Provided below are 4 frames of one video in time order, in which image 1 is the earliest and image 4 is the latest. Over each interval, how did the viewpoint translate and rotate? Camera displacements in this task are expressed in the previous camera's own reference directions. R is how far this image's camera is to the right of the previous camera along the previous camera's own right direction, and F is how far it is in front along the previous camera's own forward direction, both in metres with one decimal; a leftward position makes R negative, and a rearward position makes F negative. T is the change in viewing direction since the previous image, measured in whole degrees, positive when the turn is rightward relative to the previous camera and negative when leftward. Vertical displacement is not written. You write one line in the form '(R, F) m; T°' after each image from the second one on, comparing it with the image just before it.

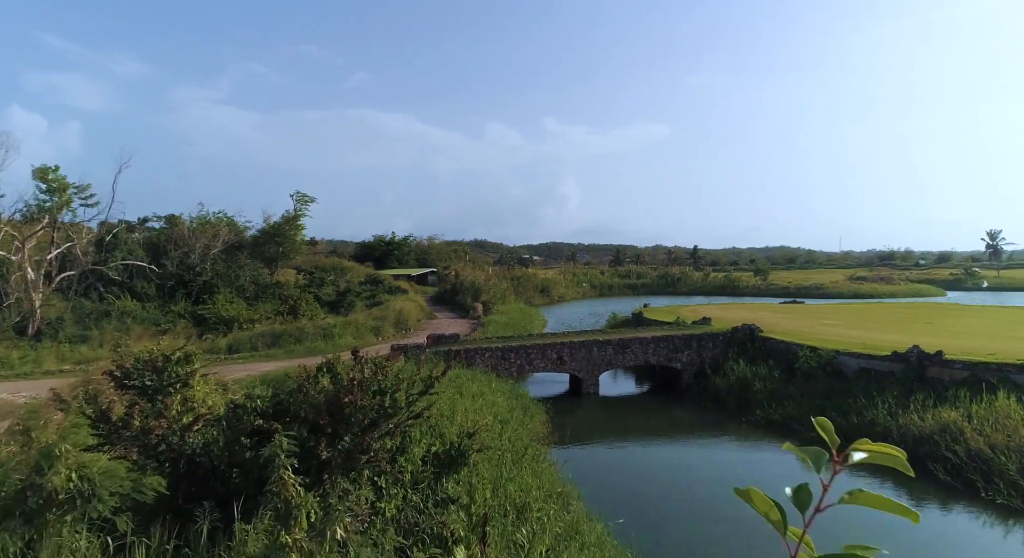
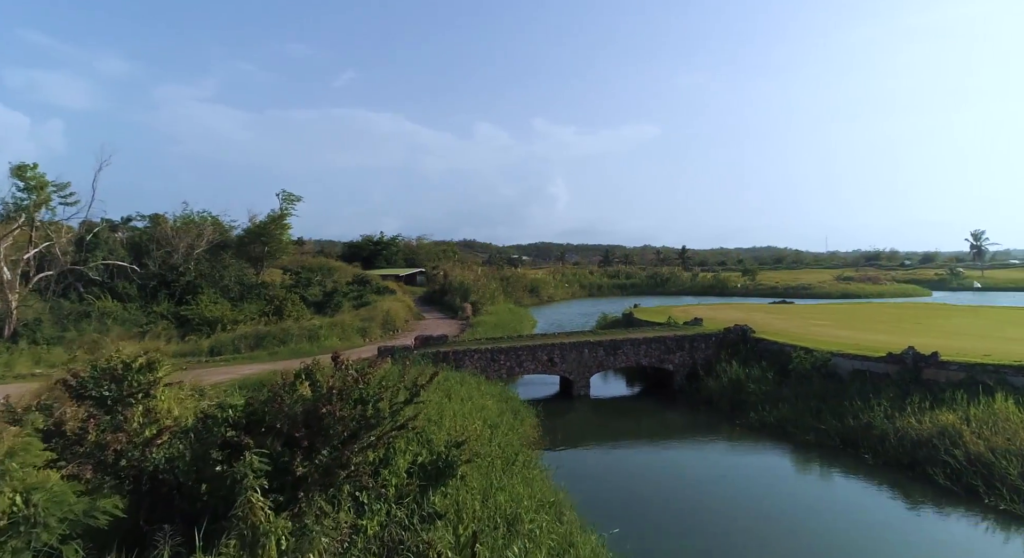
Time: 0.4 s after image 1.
(0.0, +0.4) m; +1°
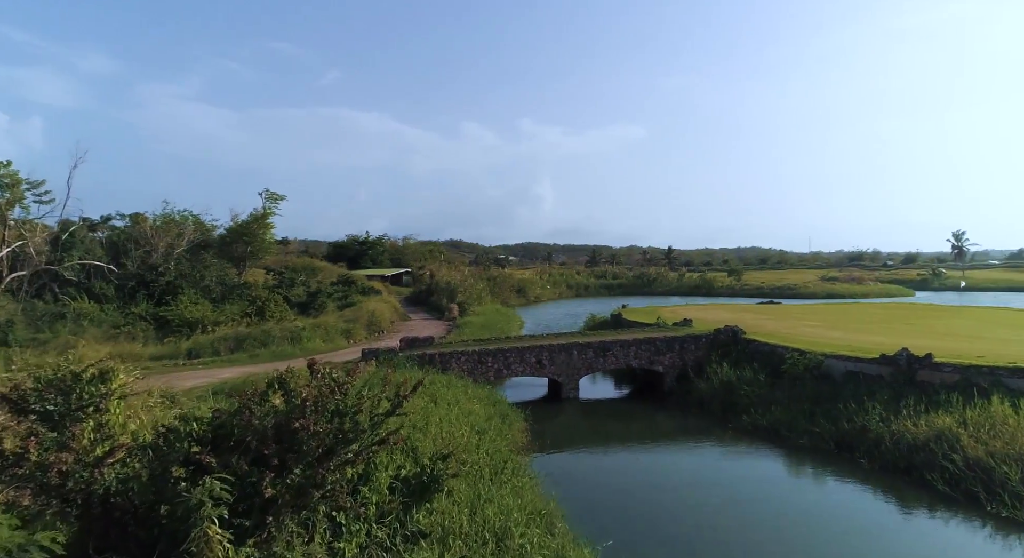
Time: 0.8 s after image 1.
(0.0, +0.4) m; +1°
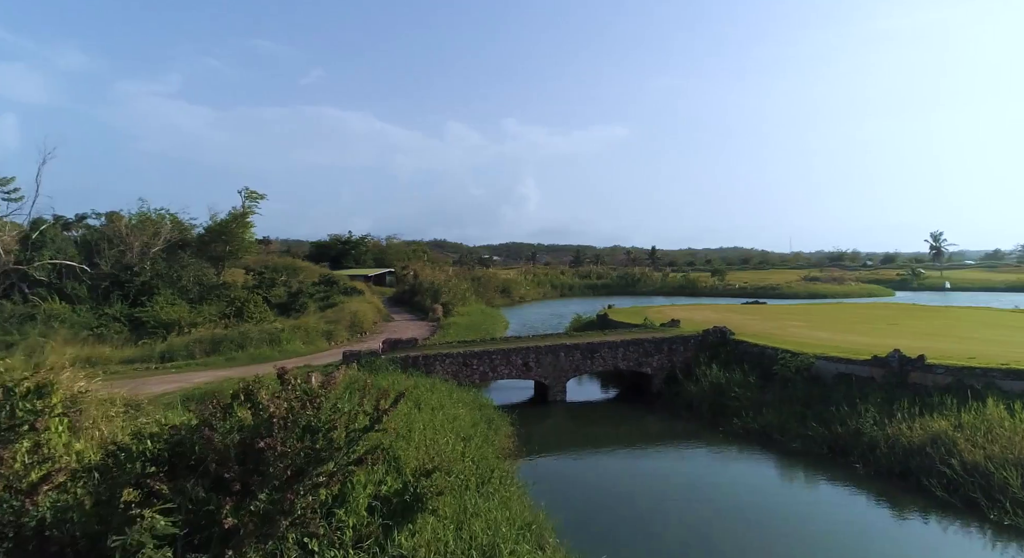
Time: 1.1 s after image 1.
(0.0, +0.4) m; +1°
